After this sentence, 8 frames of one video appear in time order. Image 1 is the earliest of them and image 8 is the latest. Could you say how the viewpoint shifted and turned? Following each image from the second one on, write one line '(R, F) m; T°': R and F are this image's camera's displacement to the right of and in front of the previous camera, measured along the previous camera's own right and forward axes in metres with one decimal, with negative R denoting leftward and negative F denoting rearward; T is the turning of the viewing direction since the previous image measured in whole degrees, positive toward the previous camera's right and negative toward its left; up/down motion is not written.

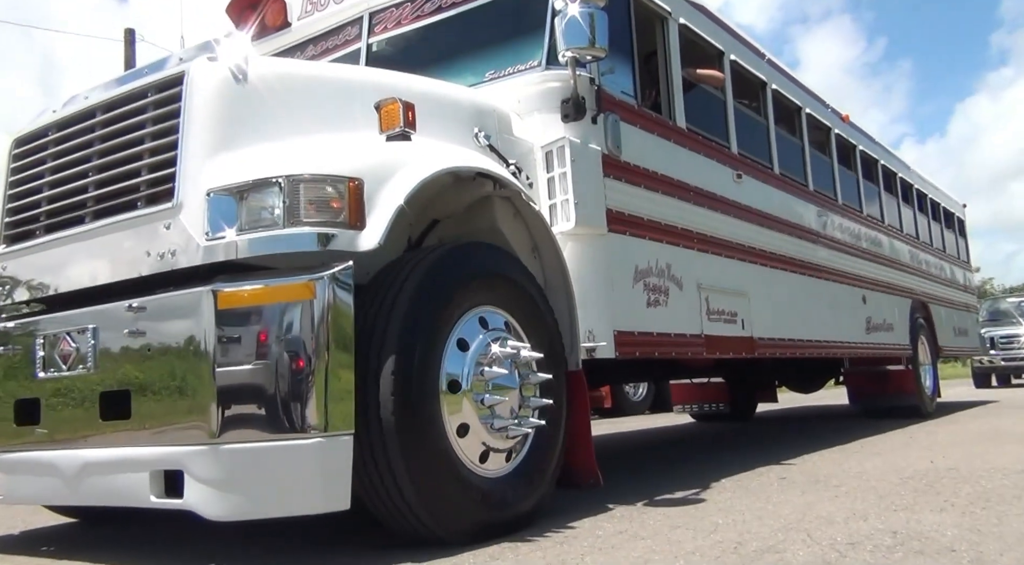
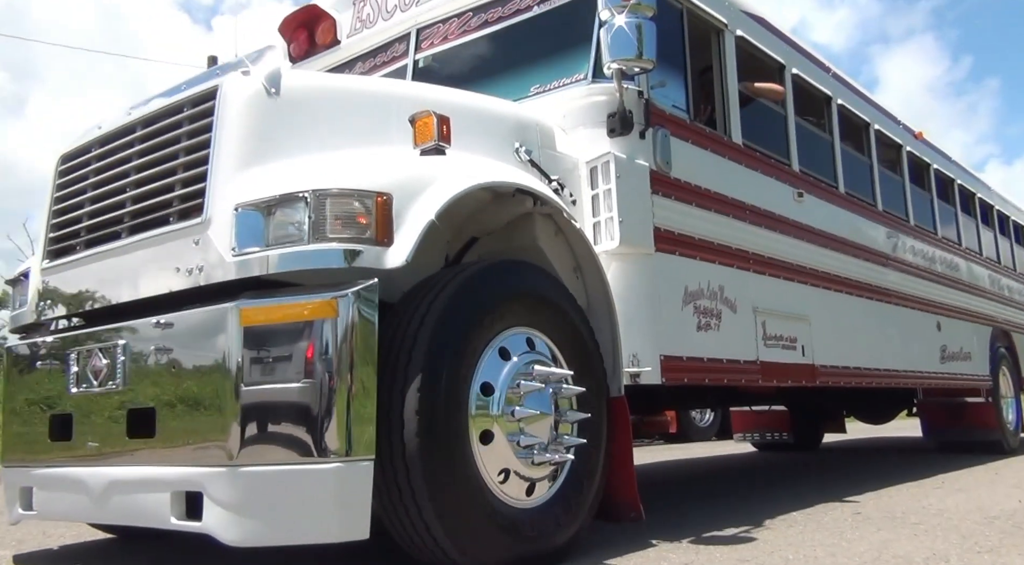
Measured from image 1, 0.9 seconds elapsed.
(+0.1, +0.1) m; -5°
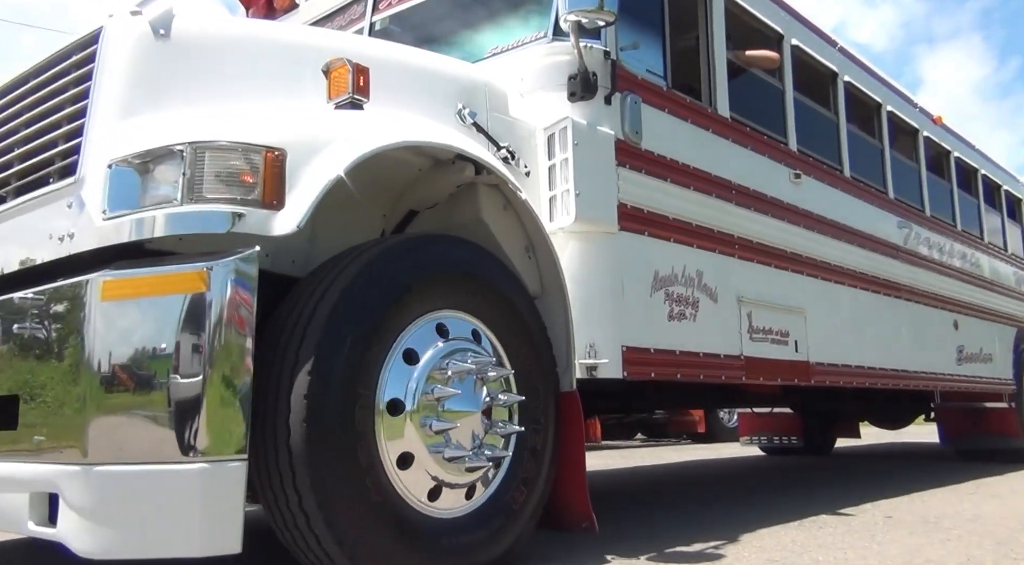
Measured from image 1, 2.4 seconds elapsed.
(+0.3, +0.4) m; -2°
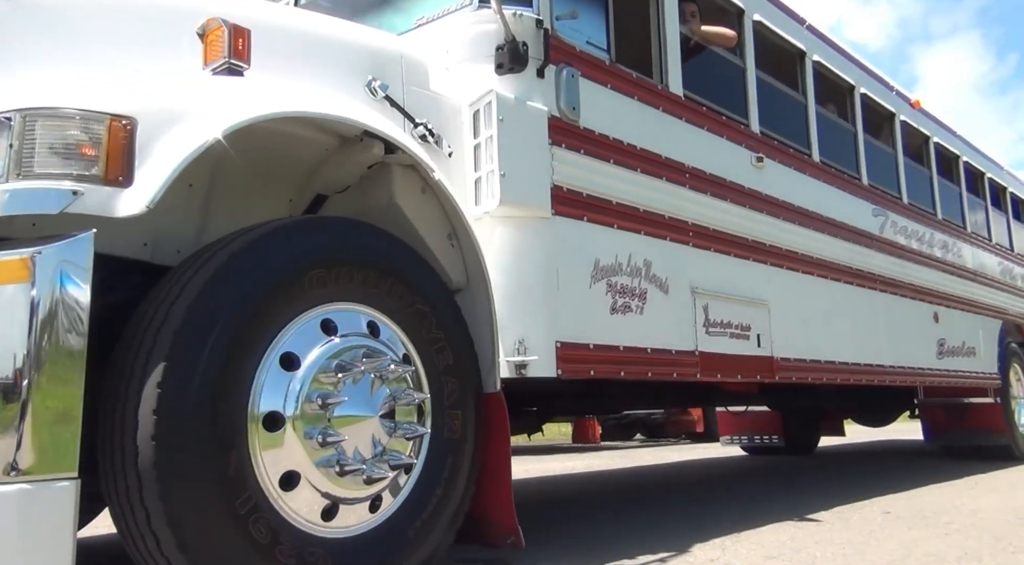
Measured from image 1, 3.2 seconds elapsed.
(+0.3, +0.3) m; 0°
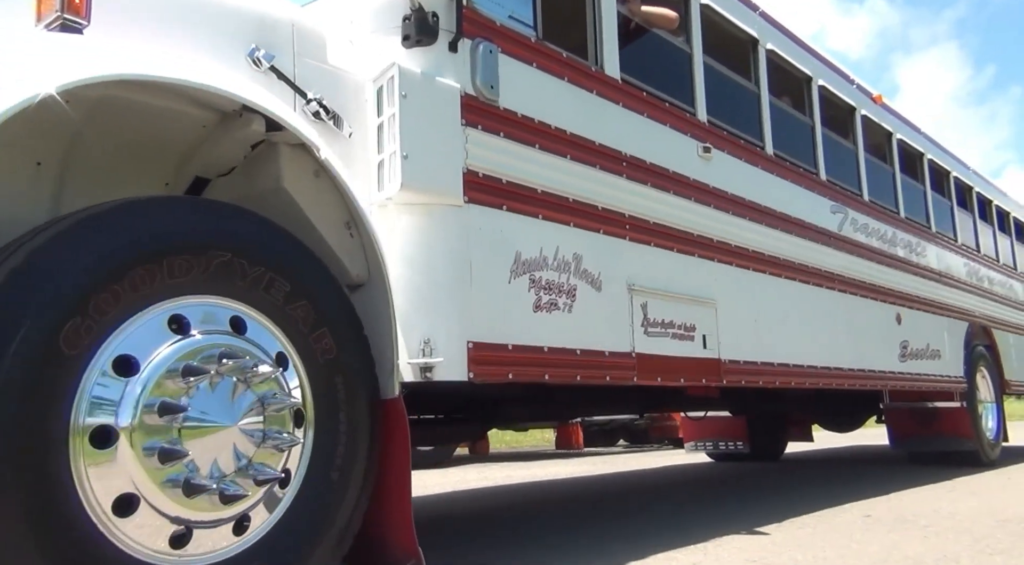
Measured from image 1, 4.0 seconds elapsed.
(+0.2, +0.3) m; +1°
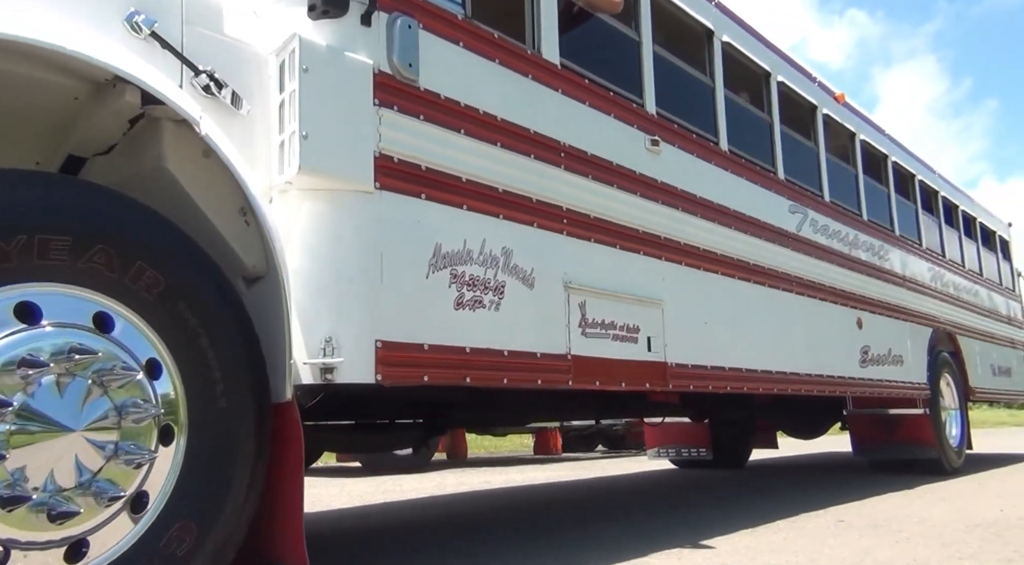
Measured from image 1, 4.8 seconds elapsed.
(+0.2, +0.2) m; +2°
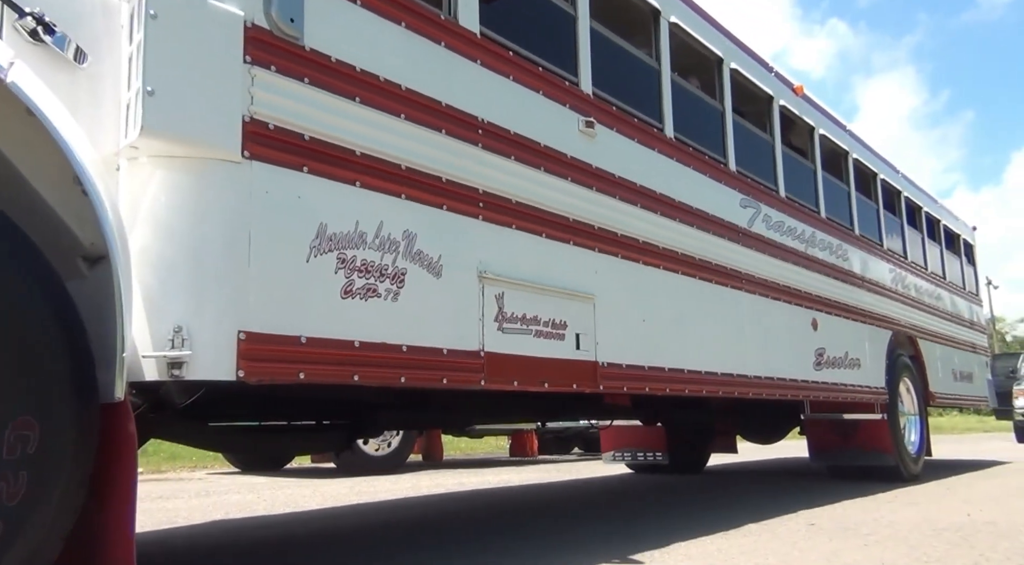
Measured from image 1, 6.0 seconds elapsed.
(+0.2, +0.3) m; +2°
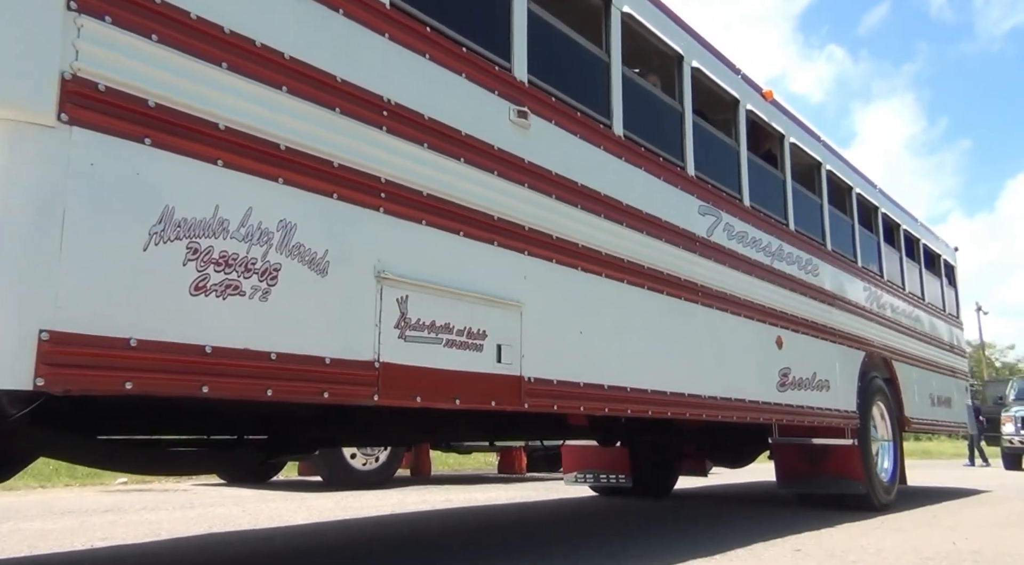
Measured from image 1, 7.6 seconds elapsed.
(+0.3, +0.4) m; +1°
